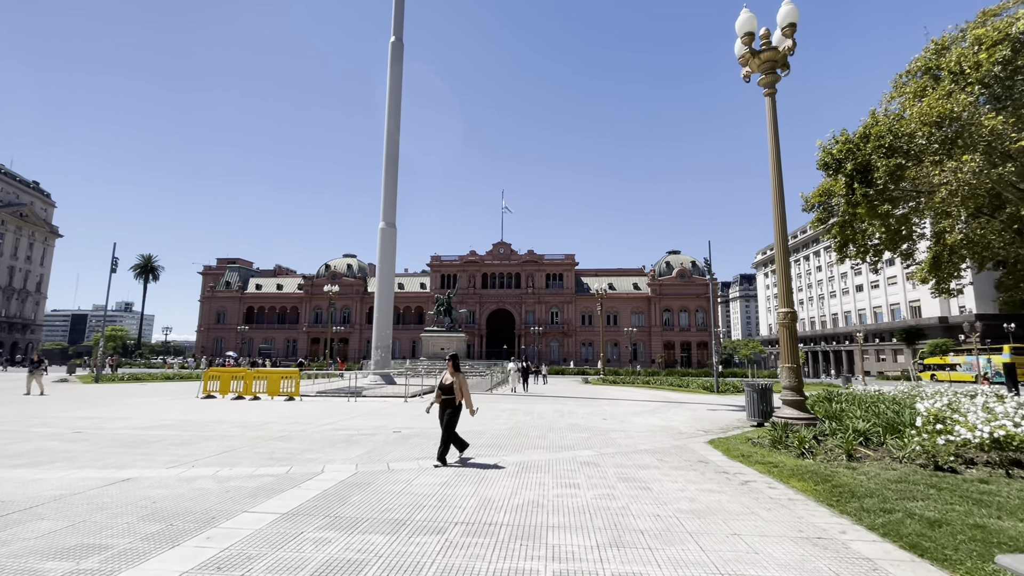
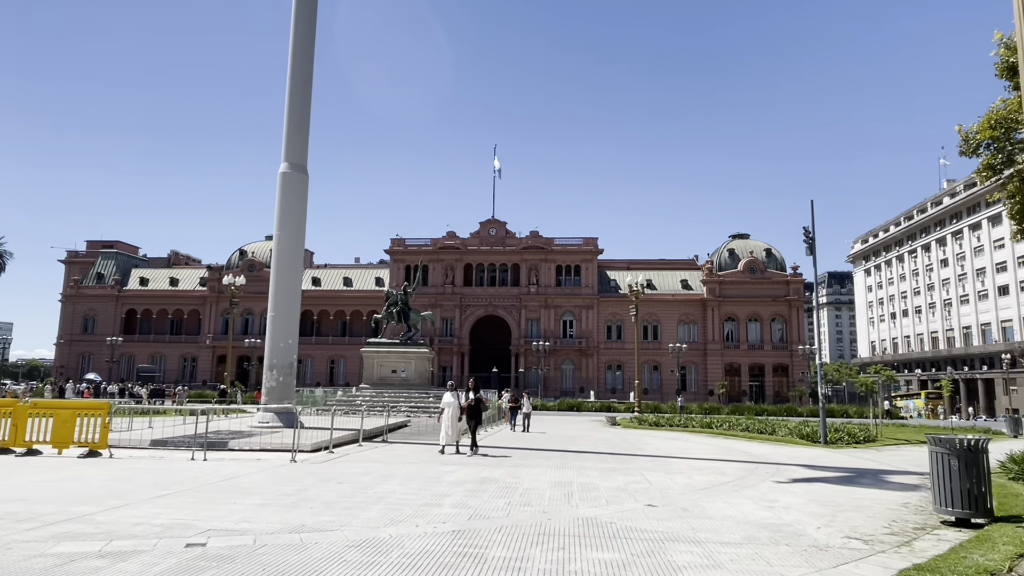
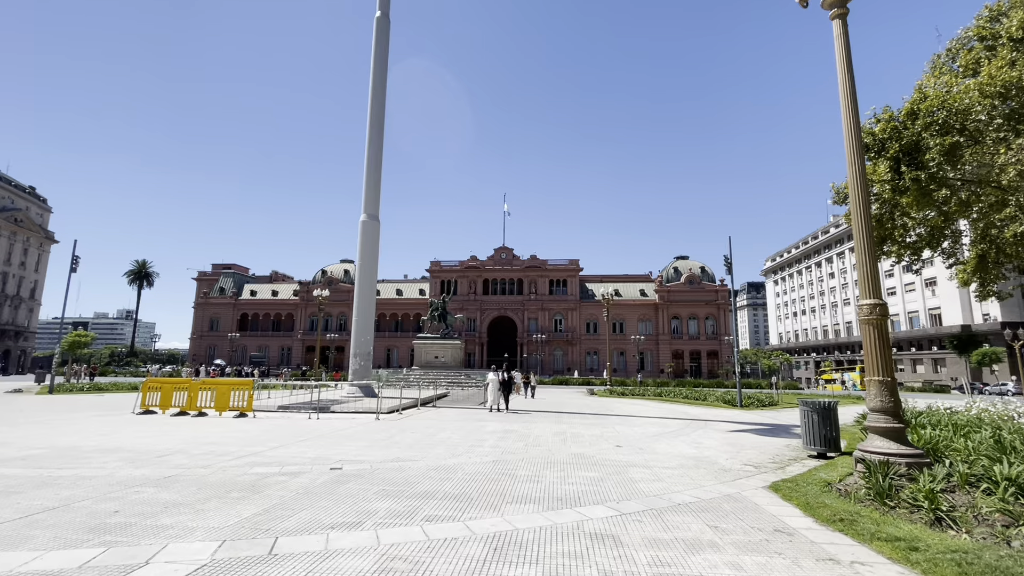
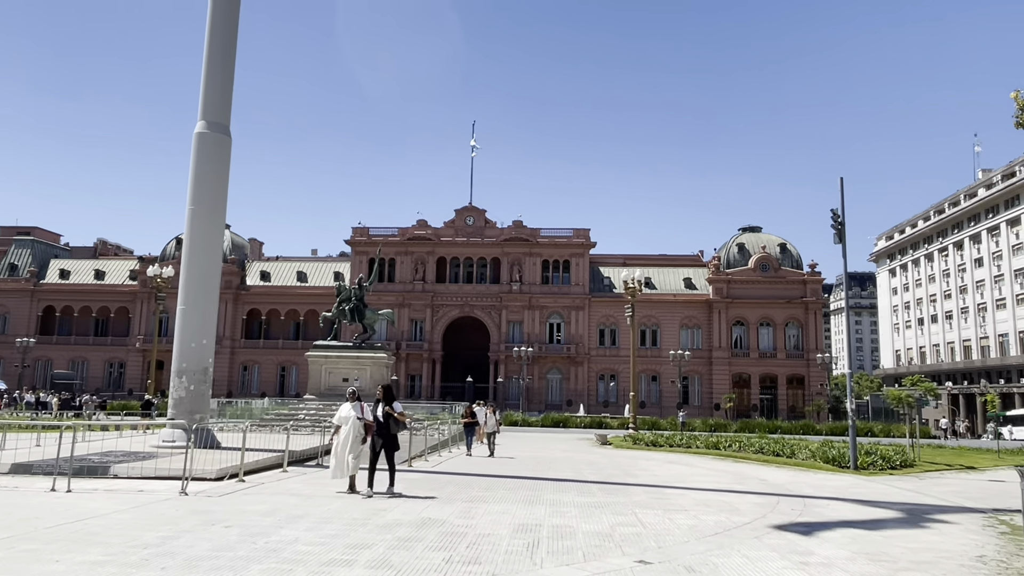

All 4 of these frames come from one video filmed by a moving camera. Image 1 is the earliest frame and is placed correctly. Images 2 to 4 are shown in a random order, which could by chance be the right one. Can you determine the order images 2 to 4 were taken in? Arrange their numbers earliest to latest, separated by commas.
3, 2, 4
